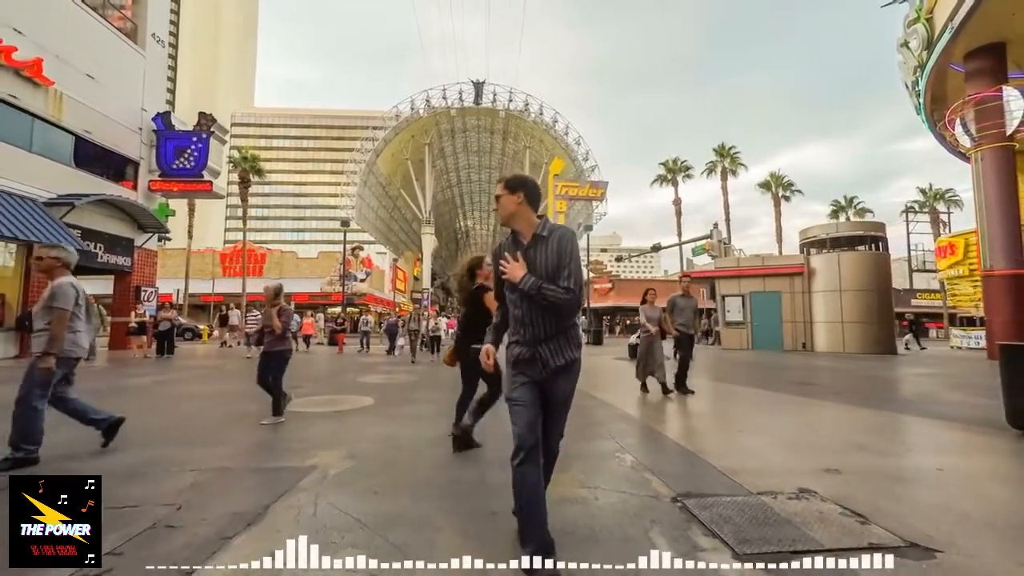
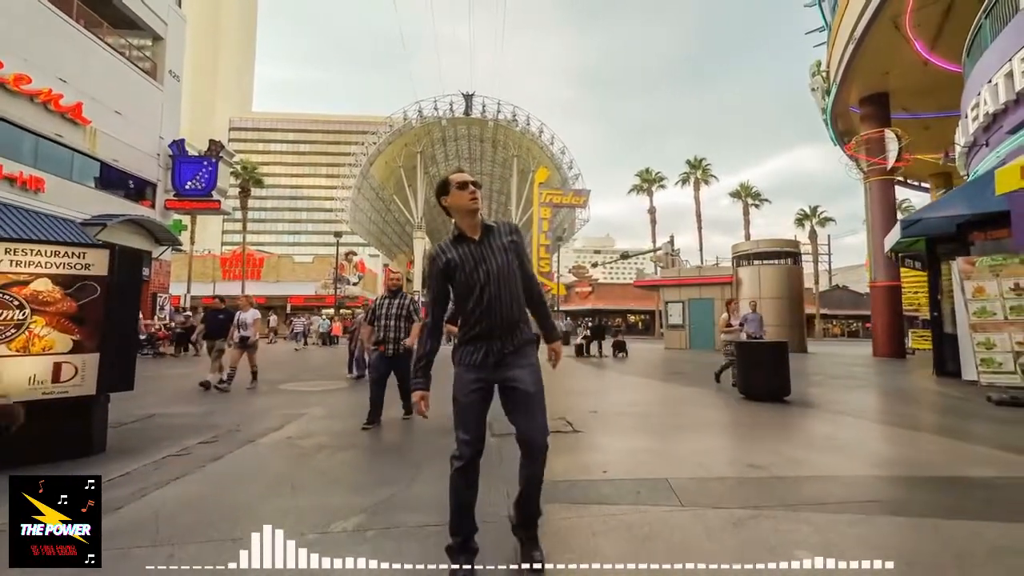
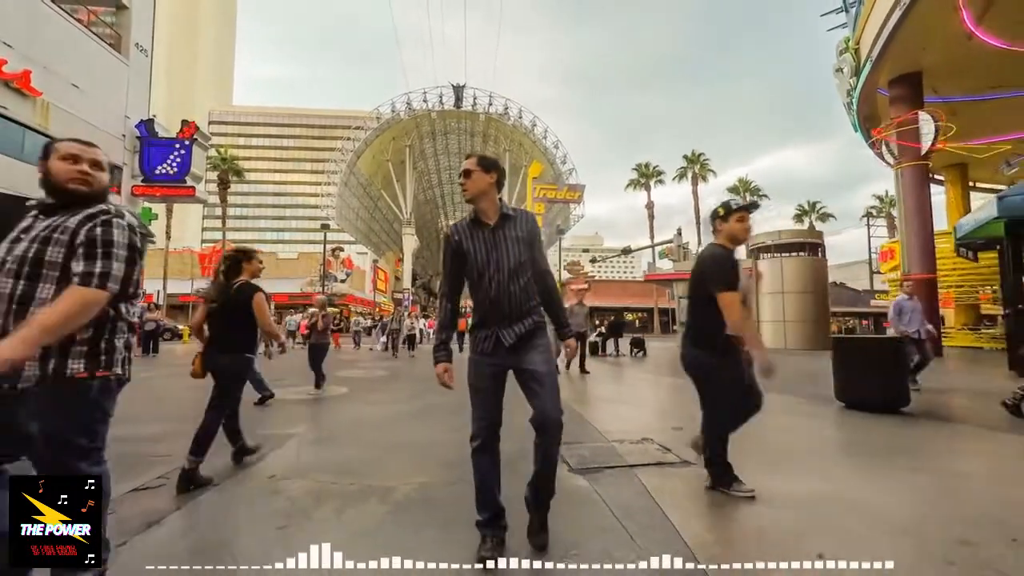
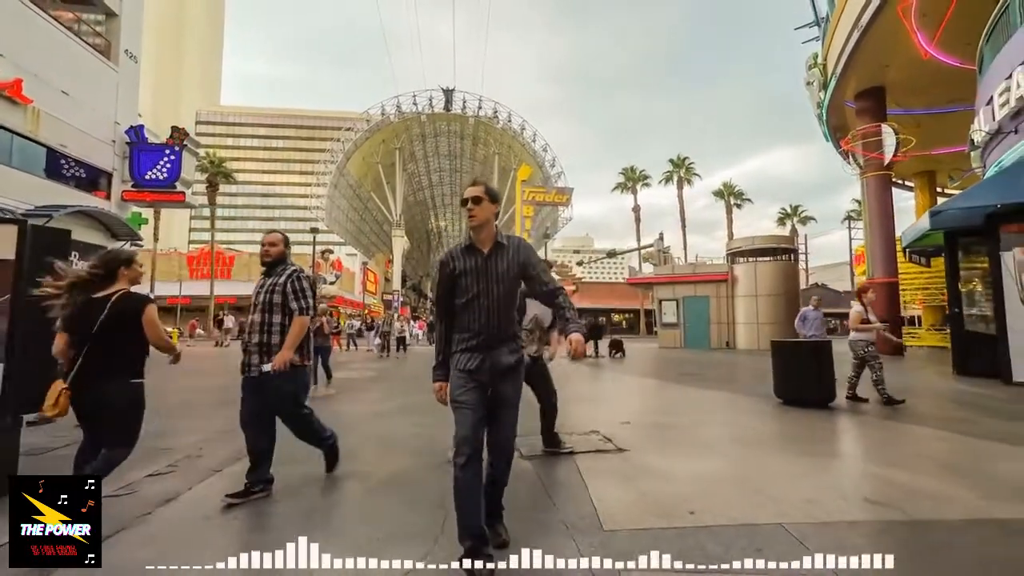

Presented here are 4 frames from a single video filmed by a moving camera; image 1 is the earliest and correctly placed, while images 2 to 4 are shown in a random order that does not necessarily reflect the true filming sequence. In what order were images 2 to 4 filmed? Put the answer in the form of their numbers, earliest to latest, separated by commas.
3, 4, 2
